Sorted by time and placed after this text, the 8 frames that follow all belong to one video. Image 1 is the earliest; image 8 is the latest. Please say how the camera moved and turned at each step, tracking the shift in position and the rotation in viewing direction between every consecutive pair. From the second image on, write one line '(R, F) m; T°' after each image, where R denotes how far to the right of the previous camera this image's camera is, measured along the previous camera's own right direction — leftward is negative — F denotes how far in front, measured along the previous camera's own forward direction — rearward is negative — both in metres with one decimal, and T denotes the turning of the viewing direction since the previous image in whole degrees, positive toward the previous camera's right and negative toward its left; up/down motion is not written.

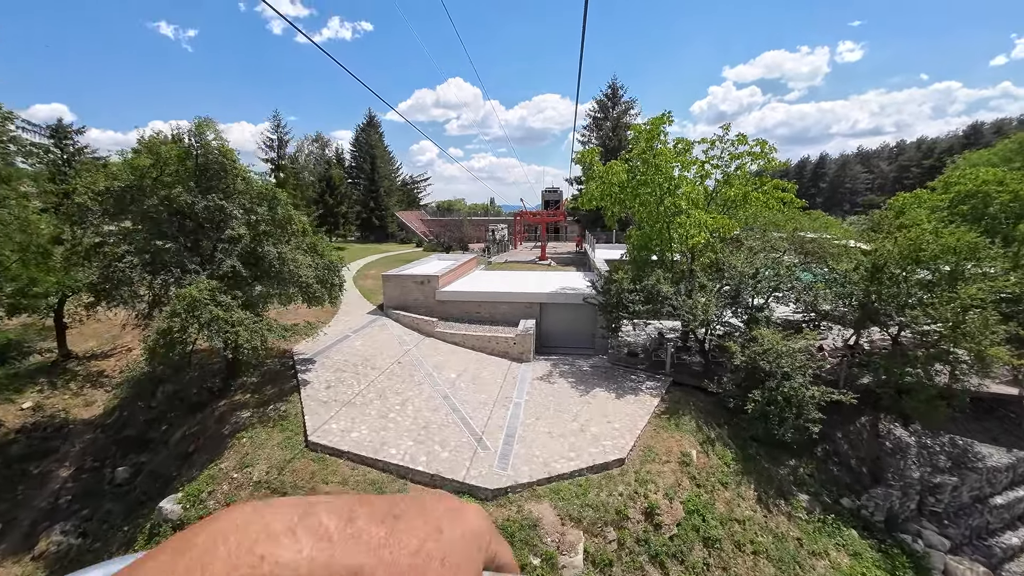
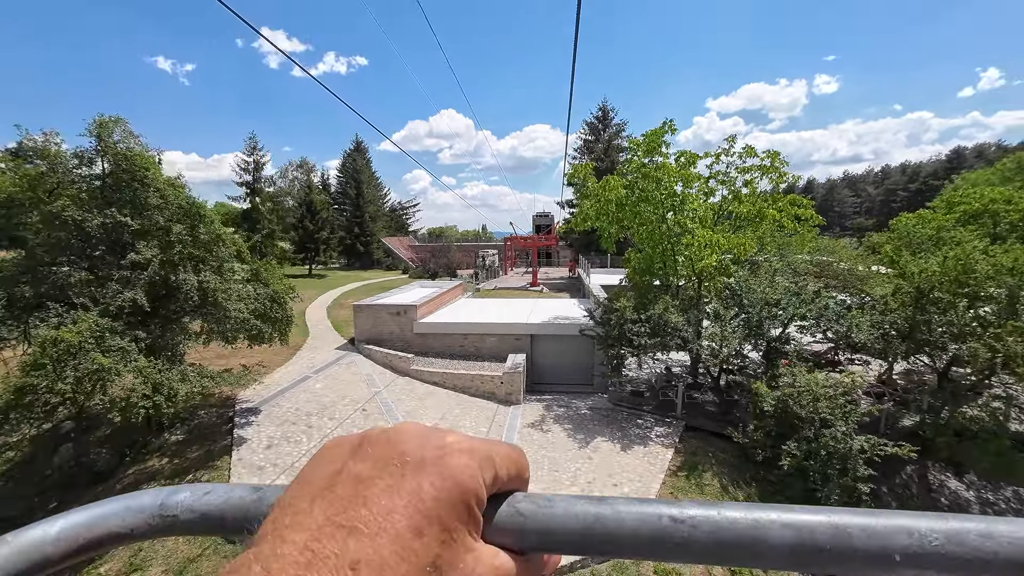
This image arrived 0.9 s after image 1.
(+0.2, +1.7) m; +1°
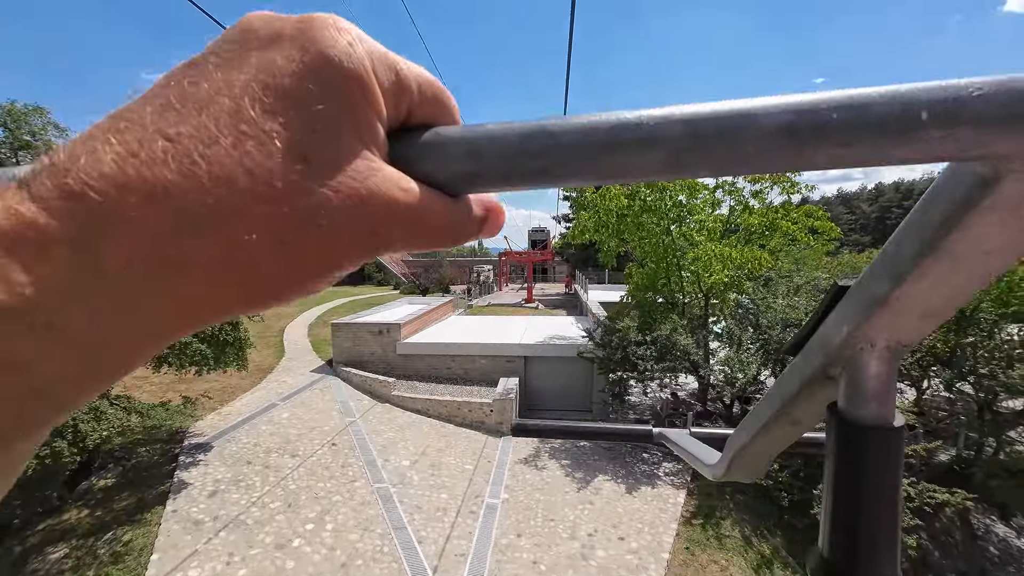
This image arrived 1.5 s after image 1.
(+0.1, +1.1) m; +1°
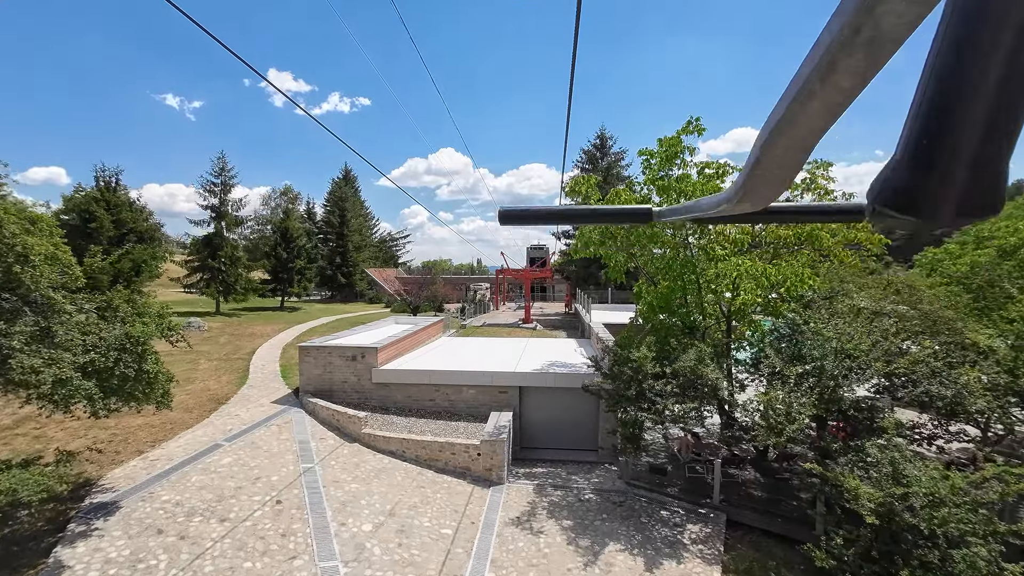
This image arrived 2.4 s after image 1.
(+0.1, +1.6) m; 0°
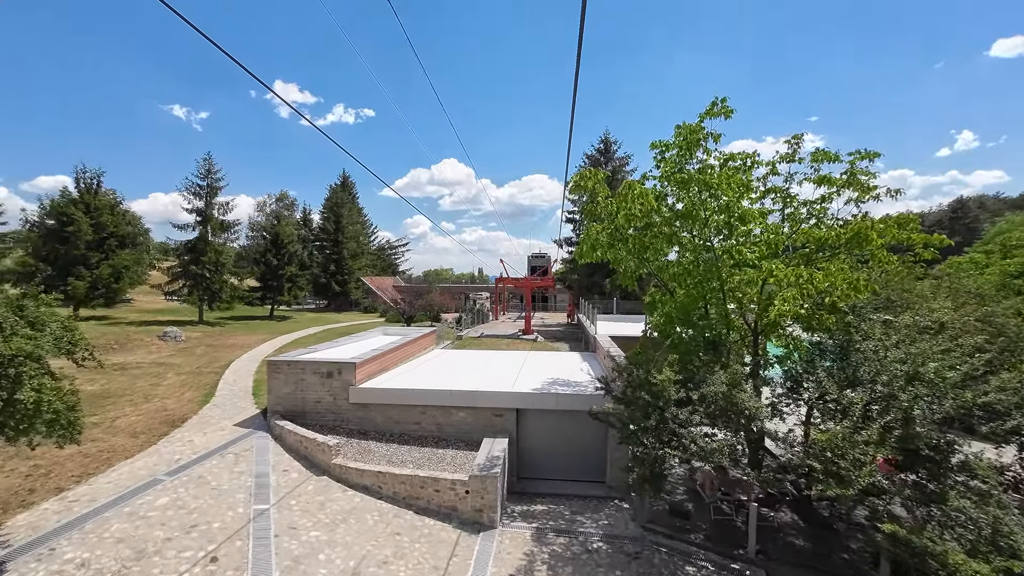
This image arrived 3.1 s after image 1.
(+0.1, +1.3) m; 0°
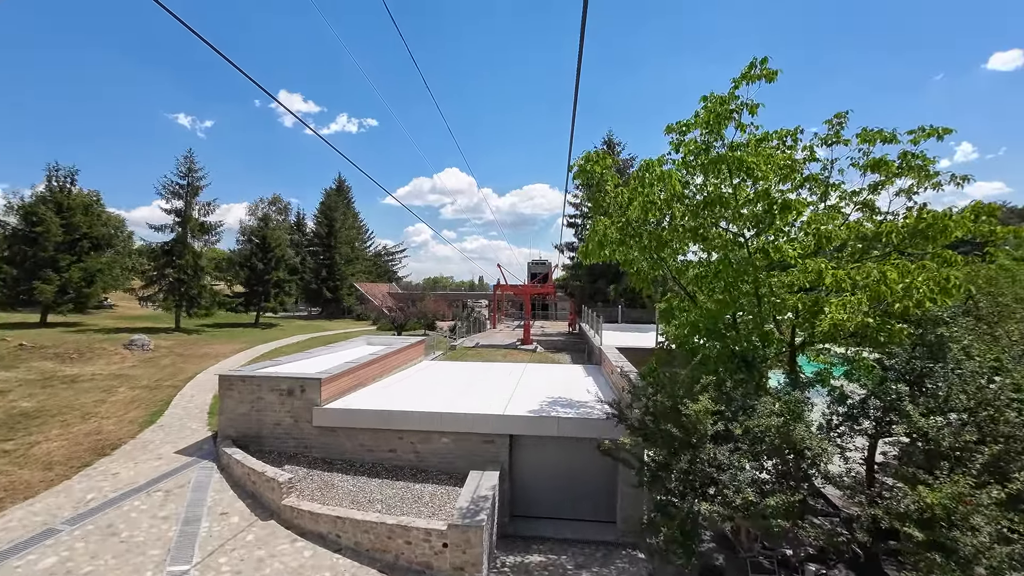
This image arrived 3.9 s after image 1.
(+0.2, +1.5) m; 0°
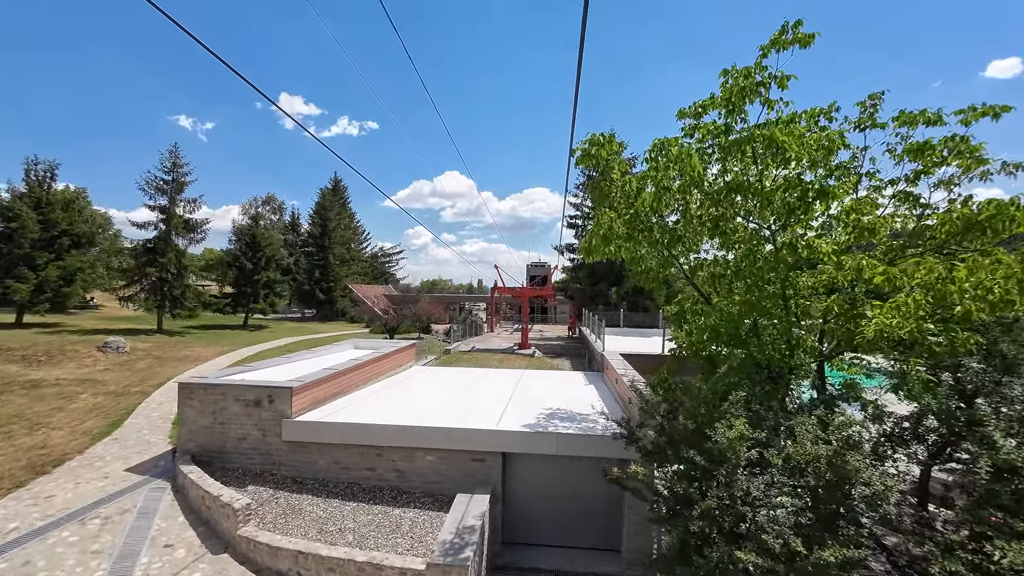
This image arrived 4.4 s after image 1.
(+0.1, +0.9) m; 0°
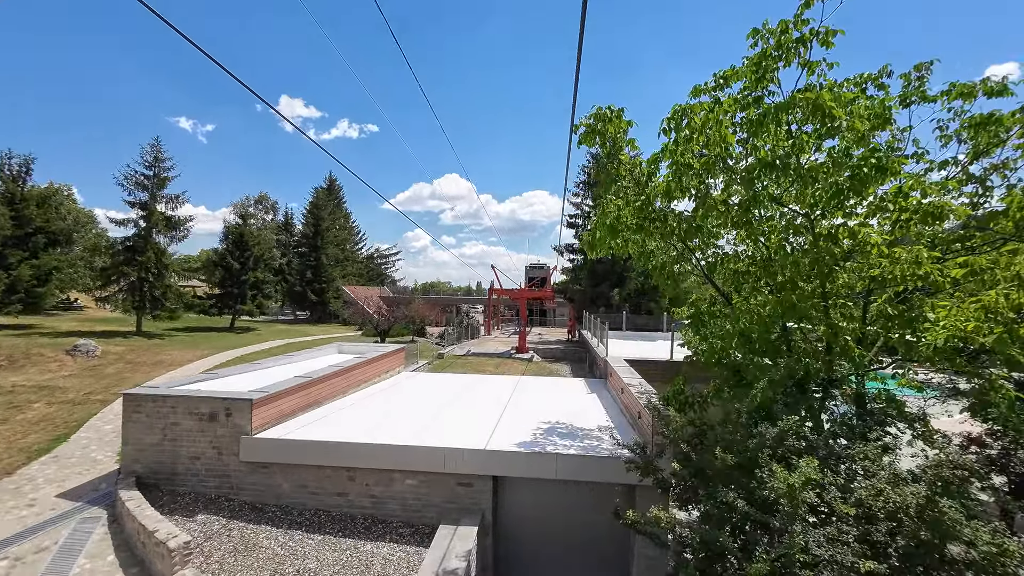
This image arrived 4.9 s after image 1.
(+0.1, +1.0) m; 0°
